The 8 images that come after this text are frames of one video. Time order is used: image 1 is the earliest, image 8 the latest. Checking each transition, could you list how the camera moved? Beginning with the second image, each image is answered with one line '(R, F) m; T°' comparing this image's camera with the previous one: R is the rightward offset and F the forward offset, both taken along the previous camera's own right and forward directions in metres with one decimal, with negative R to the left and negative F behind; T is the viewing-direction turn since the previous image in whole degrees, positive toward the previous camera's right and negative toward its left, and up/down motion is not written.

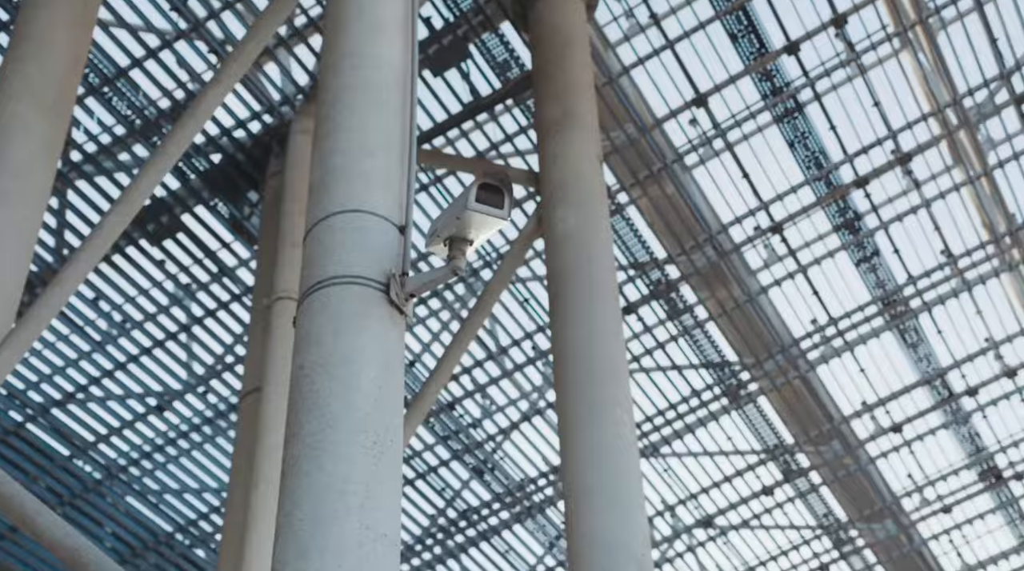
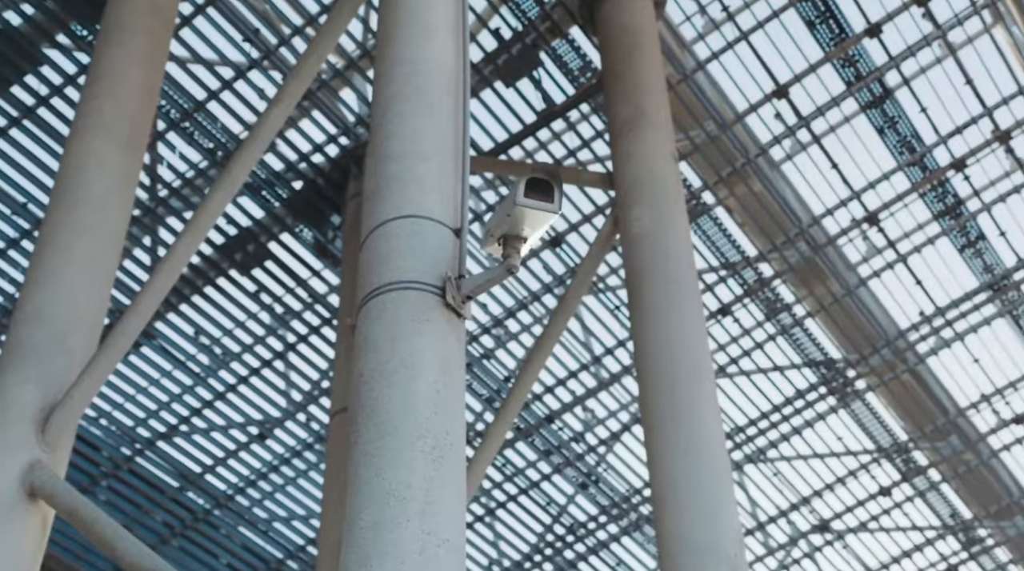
(+0.7, +0.3) m; -5°
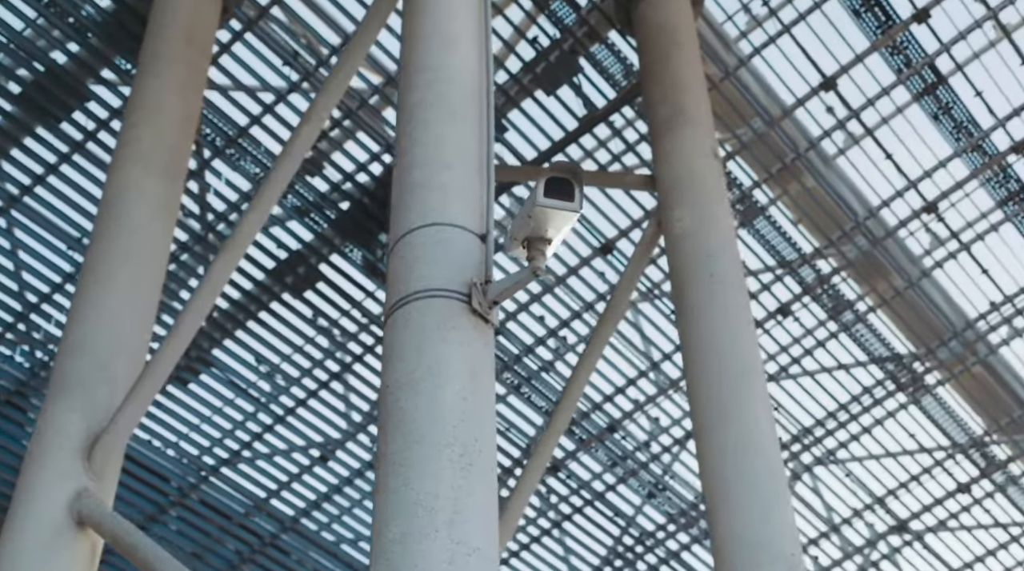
(+0.6, +0.2) m; -3°
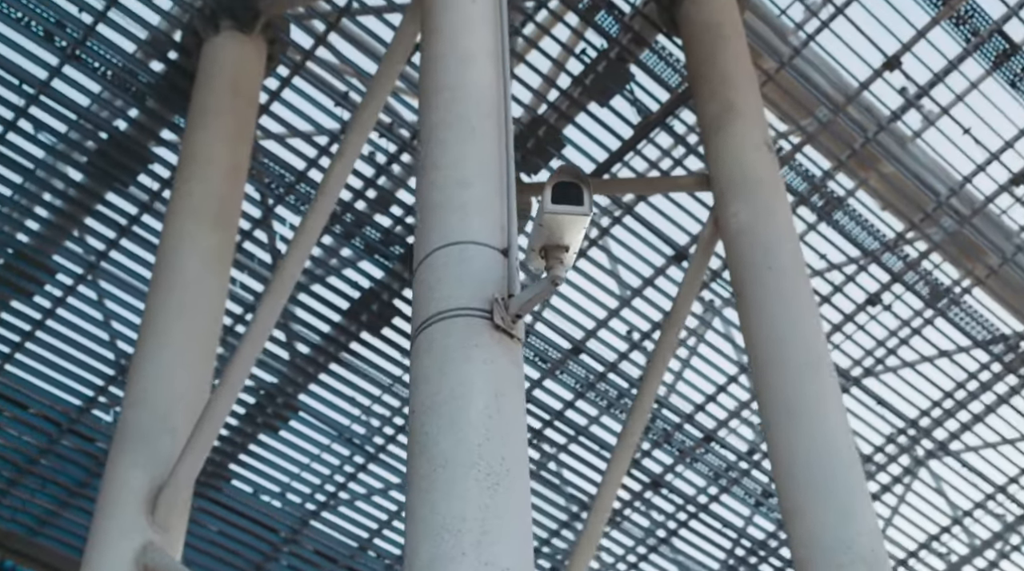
(+1.2, +0.4) m; -6°
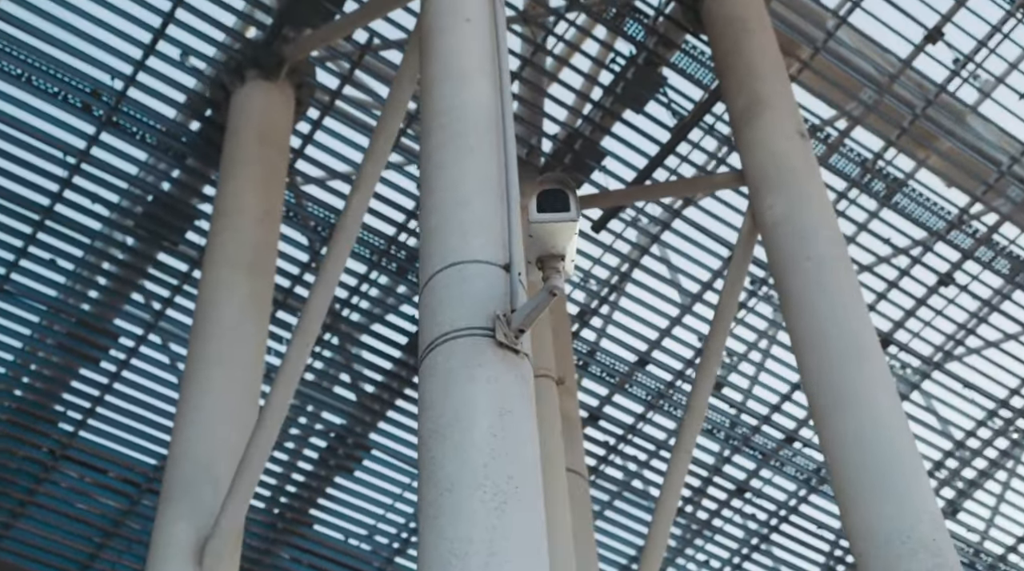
(+1.3, +0.3) m; -5°
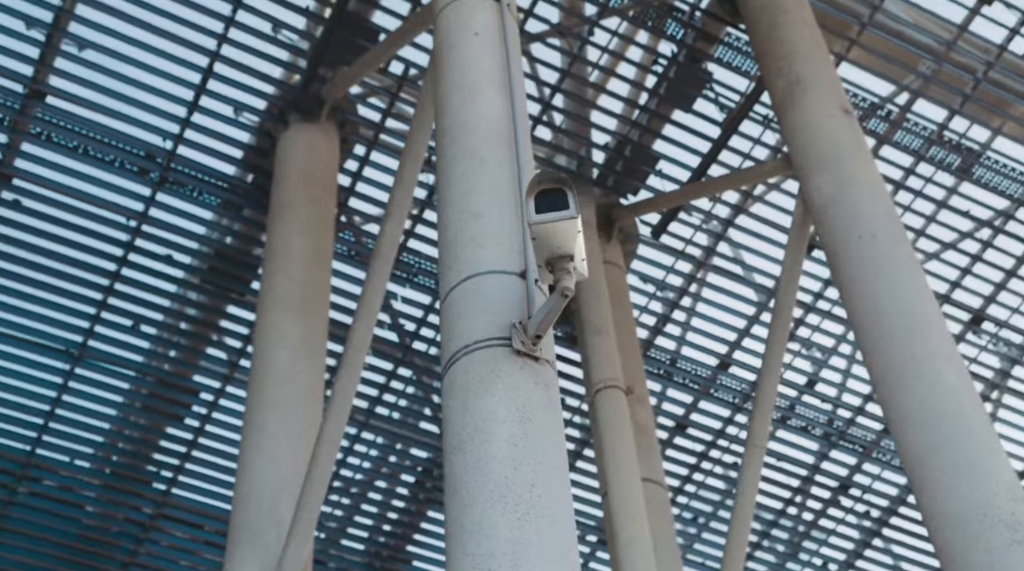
(+1.3, +0.3) m; -6°
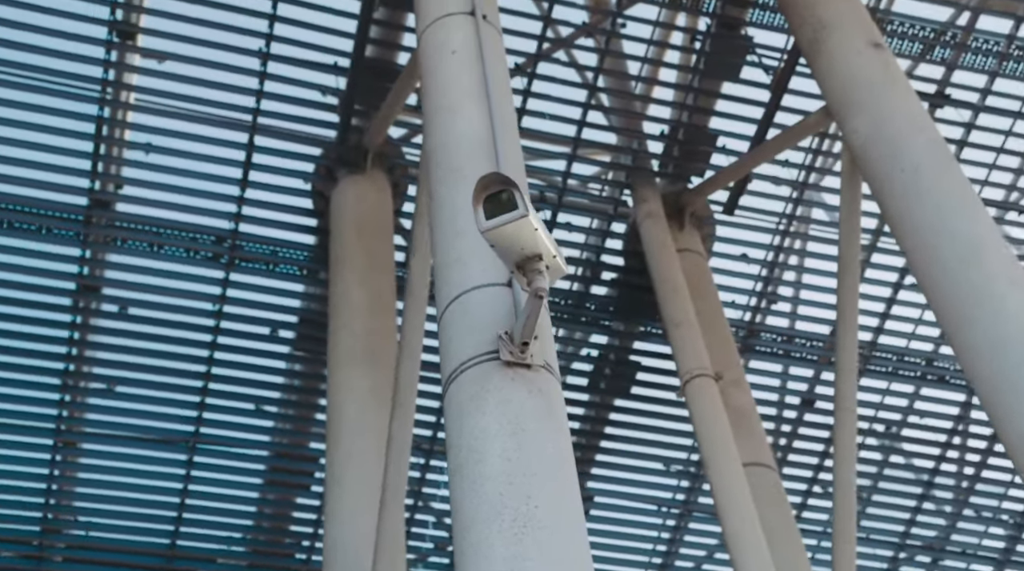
(+2.5, +0.6) m; -9°
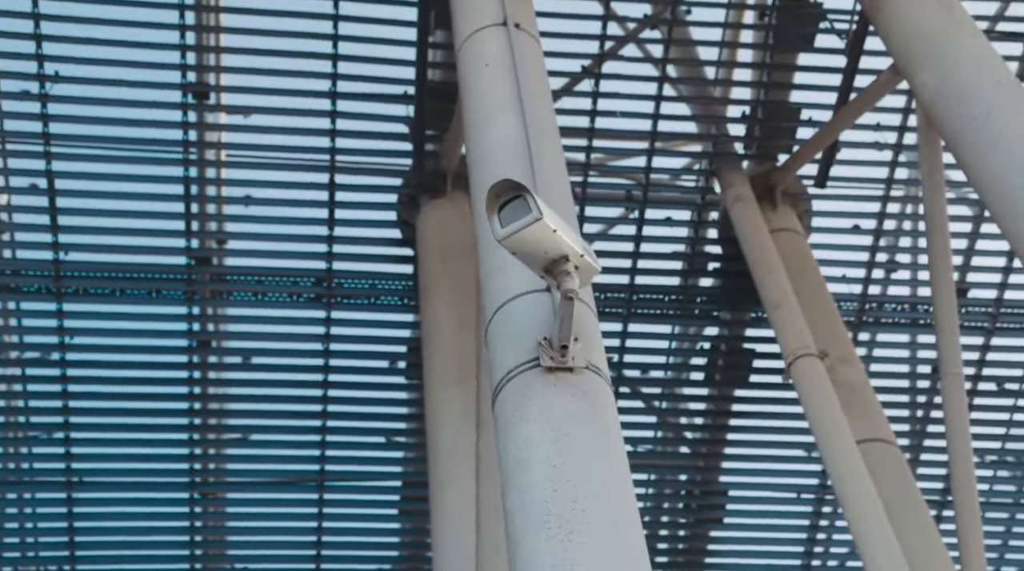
(+1.5, +0.4) m; -8°
